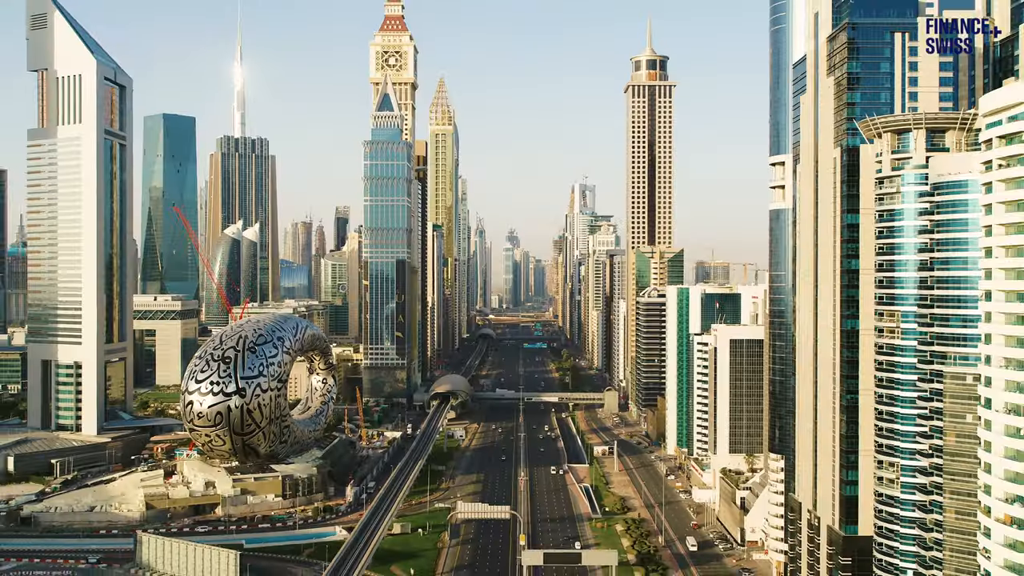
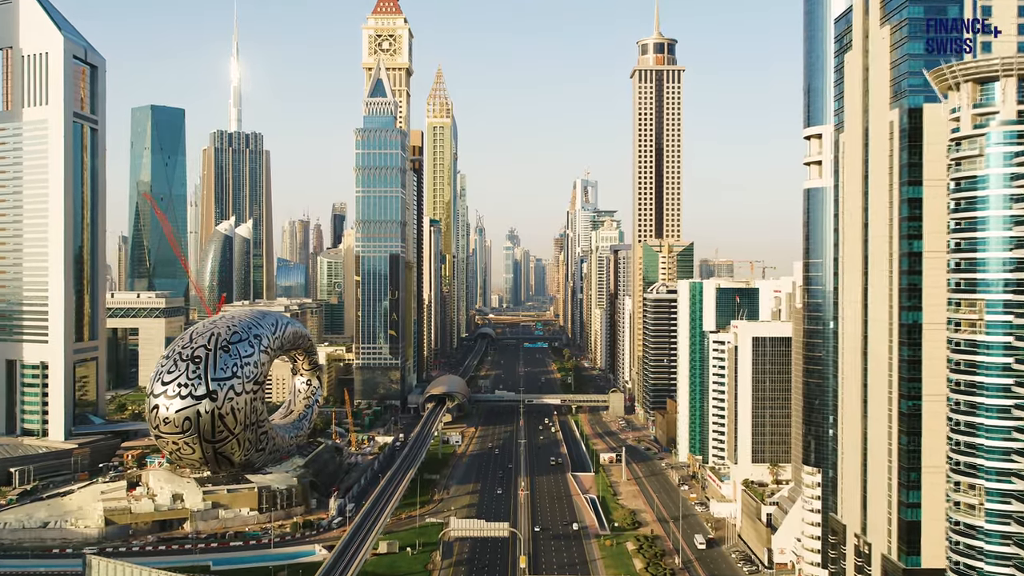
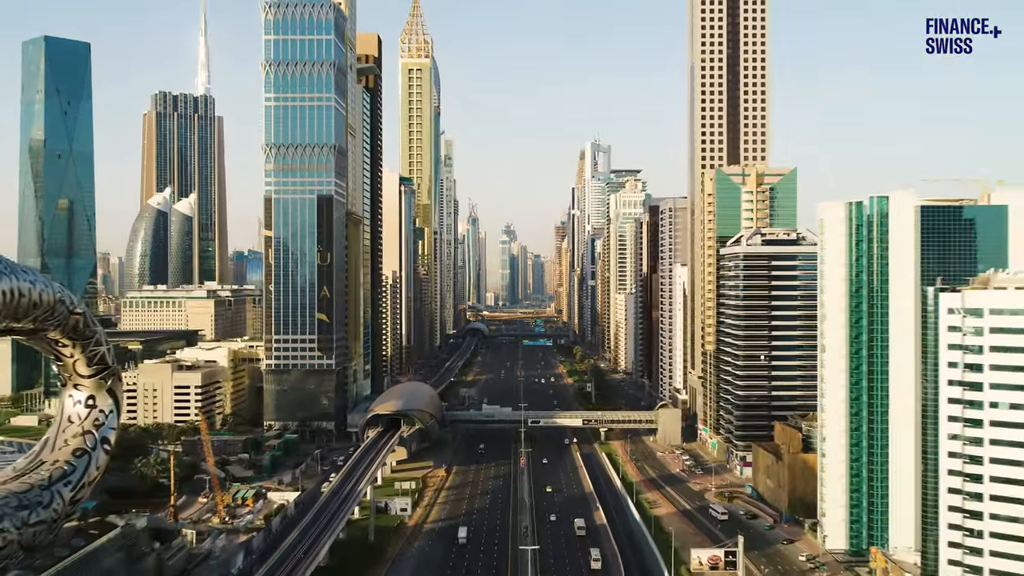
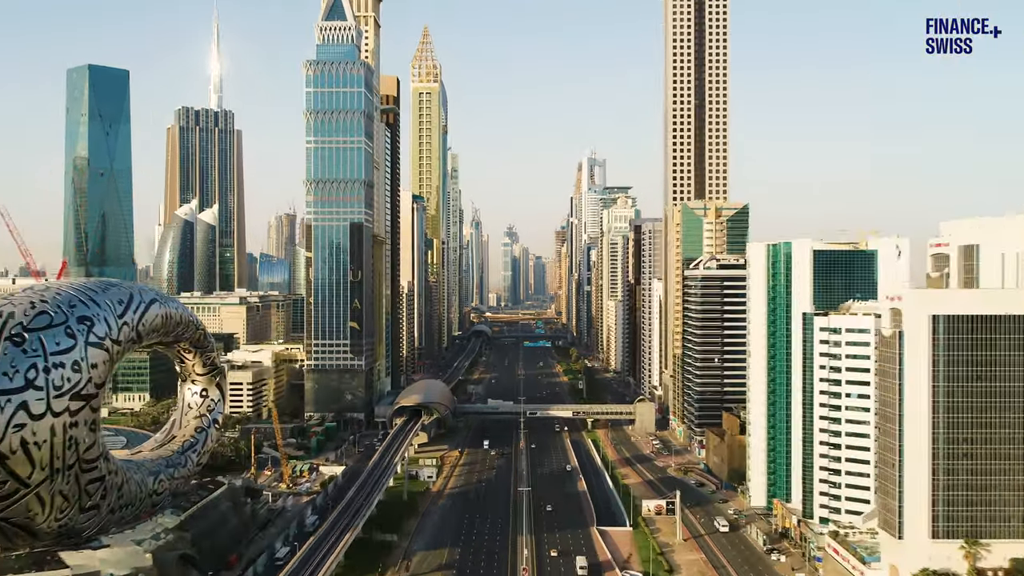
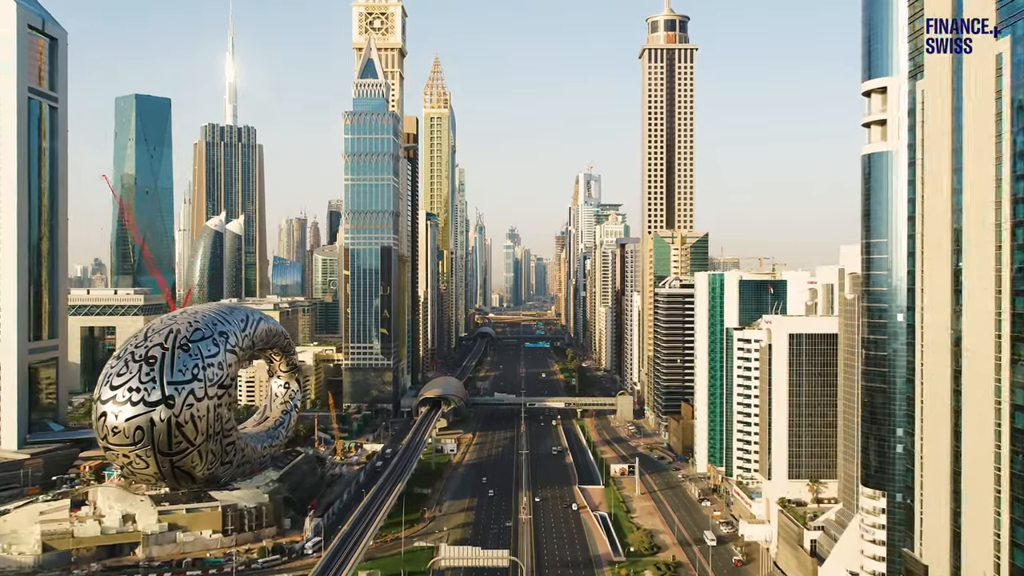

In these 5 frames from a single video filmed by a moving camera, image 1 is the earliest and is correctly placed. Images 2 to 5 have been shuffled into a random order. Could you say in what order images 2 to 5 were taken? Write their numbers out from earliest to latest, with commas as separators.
2, 5, 4, 3
